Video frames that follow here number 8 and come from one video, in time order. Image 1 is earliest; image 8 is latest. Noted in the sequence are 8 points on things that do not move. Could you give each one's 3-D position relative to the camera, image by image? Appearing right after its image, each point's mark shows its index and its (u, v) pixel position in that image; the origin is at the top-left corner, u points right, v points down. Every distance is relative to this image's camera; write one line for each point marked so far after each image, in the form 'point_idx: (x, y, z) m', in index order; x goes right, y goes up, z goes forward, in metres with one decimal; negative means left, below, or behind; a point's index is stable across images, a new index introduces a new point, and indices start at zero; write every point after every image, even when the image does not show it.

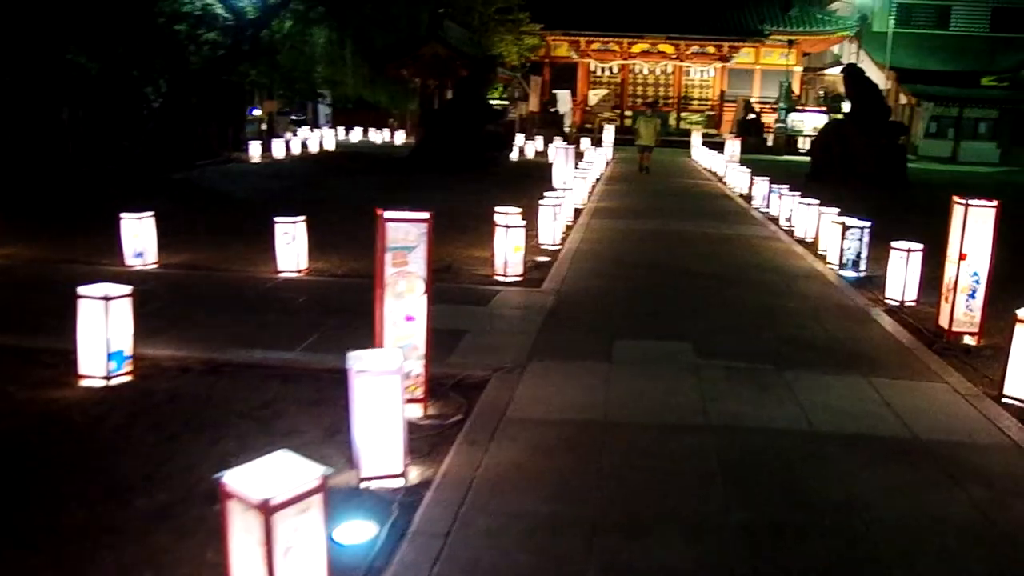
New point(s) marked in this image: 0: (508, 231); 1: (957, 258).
0: (0.0, +0.7, +10.2) m
1: (+4.0, +0.3, +7.8) m
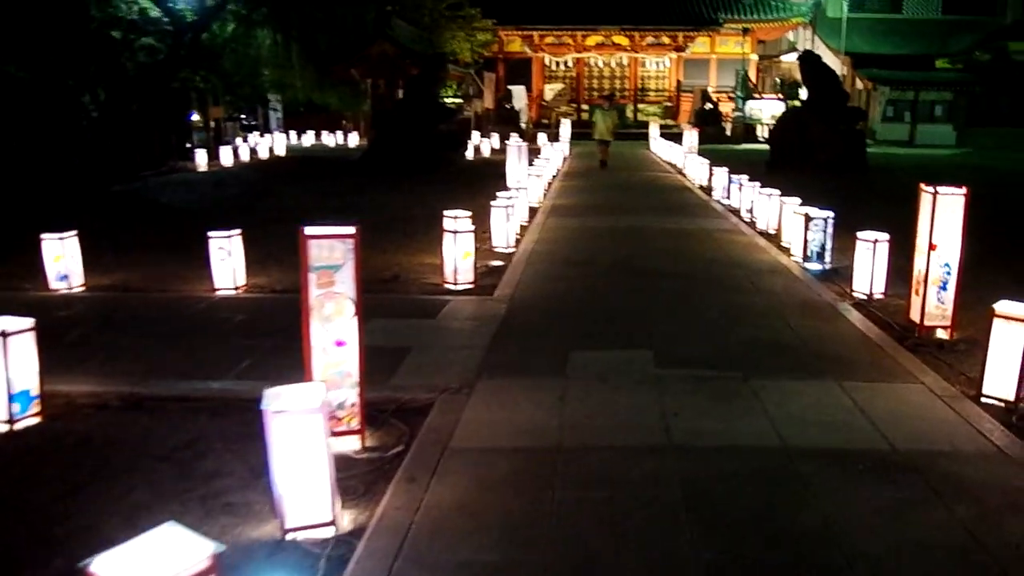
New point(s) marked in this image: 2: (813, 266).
0: (-0.6, +0.6, +9.6) m
1: (+3.5, +0.3, +7.4) m
2: (+3.6, +0.3, +10.4) m
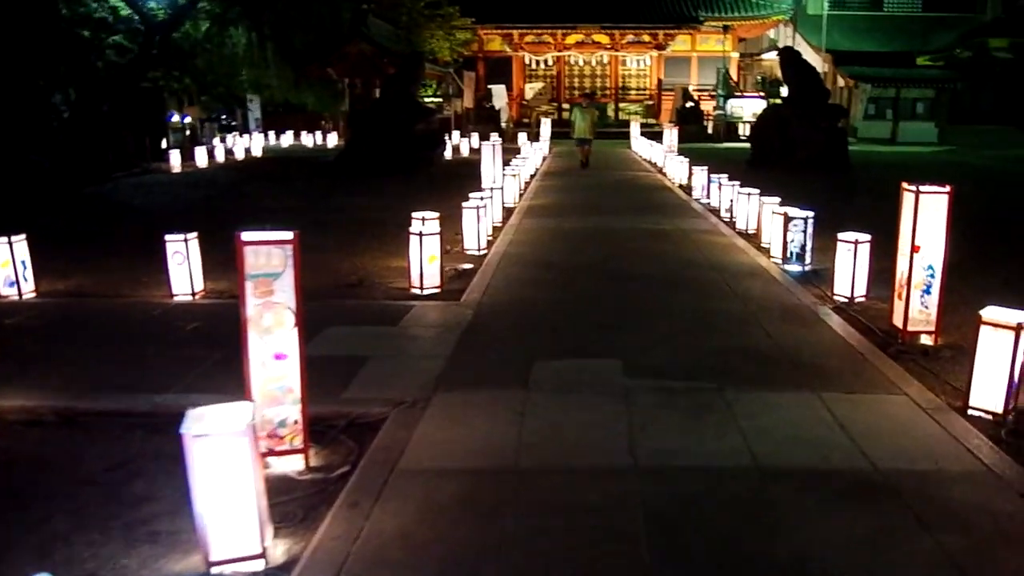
0: (-1.0, +0.5, +9.2) m
1: (+3.2, +0.3, +7.0) m
2: (+3.3, +0.2, +10.1) m
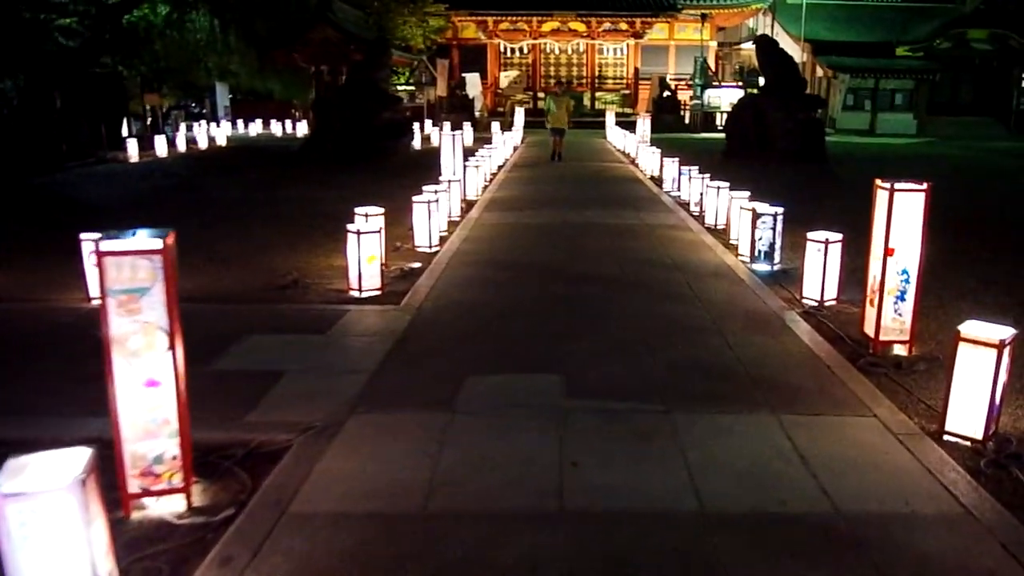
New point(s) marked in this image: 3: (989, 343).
0: (-1.5, +0.5, +8.5) m
1: (+2.7, +0.3, +6.4) m
2: (+2.7, +0.2, +9.5) m
3: (+2.6, -0.3, +4.7) m
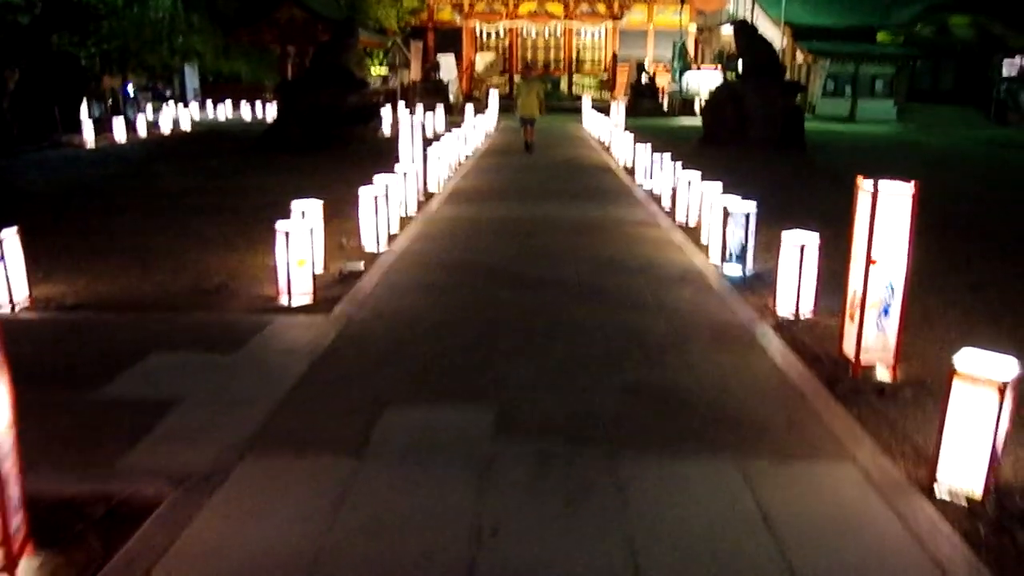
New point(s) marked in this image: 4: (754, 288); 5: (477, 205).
0: (-2.0, +0.4, +7.7) m
1: (+2.3, +0.2, +5.6) m
2: (+2.2, +0.2, +8.7) m
3: (+2.2, -0.4, +3.9) m
4: (+2.3, 0.0, +8.2) m
5: (-0.5, +1.3, +13.1) m
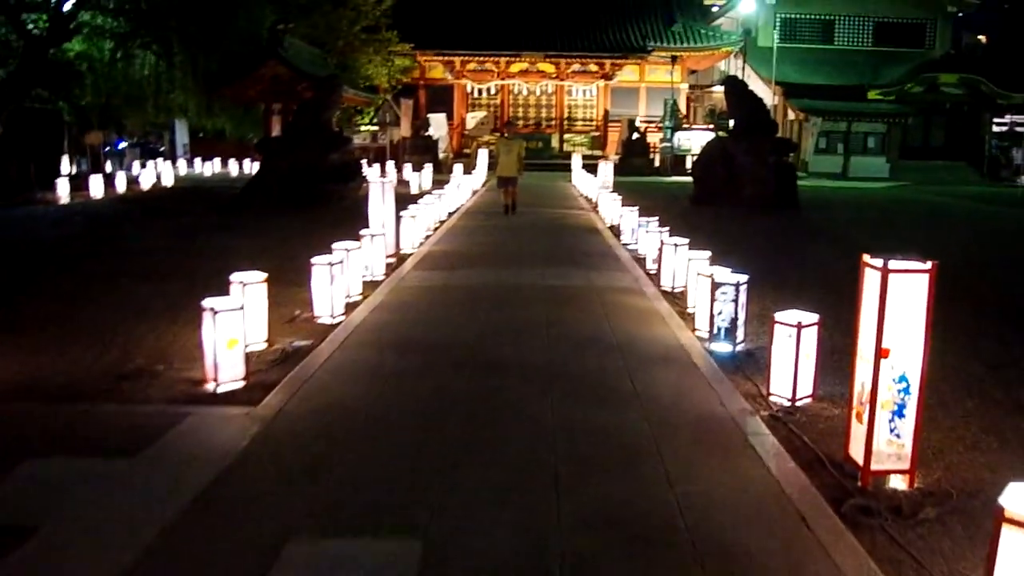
0: (-2.3, -0.2, +6.8) m
1: (+2.0, -0.4, +4.7) m
2: (+1.9, -0.5, +7.8) m
3: (+1.8, -0.8, +3.0) m
4: (+2.0, -0.7, +7.3) m
5: (-0.9, +0.3, +12.3) m
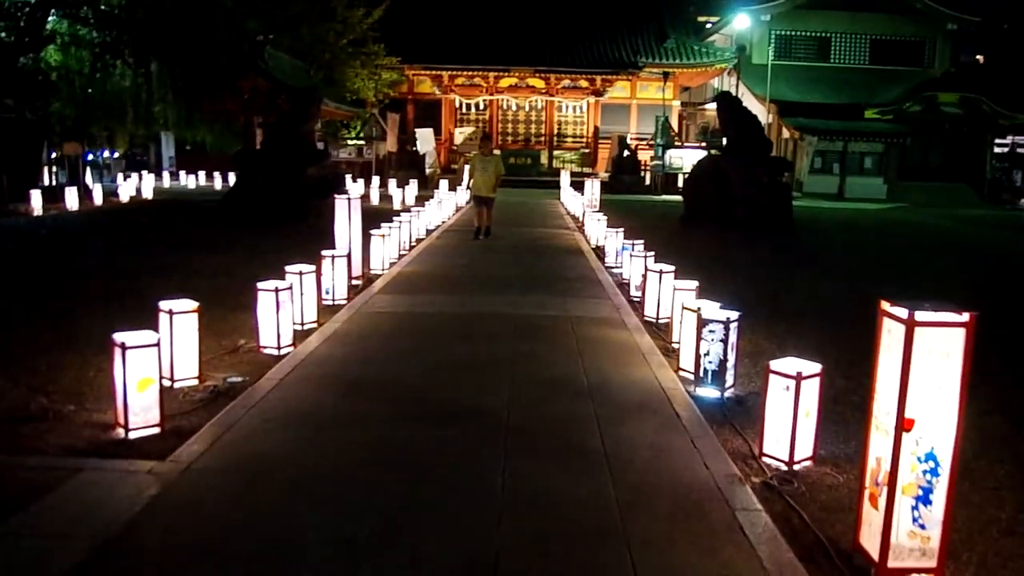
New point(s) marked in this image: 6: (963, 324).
0: (-2.6, -0.4, +5.8) m
1: (+1.7, -0.6, +3.8) m
2: (+1.6, -0.8, +6.8) m
3: (+1.5, -1.0, +2.0) m
4: (+1.6, -1.0, +6.4) m
5: (-1.2, -0.1, +11.3) m
6: (+1.9, -0.2, +3.6) m
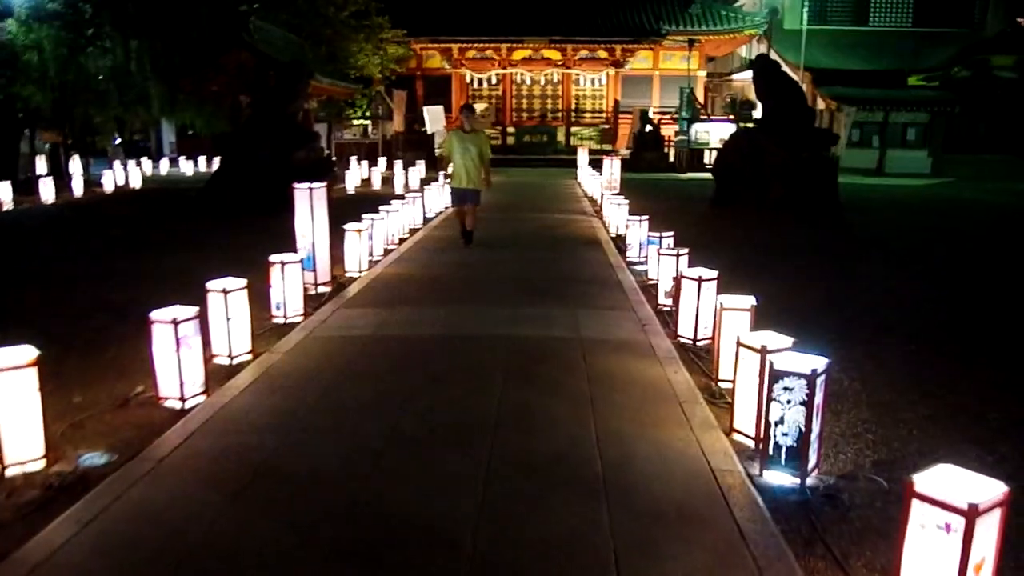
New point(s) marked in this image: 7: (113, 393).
0: (-2.8, -0.7, +3.6) m
1: (+1.4, -0.9, +1.5) m
2: (+1.4, -1.0, +4.6) m
3: (+1.3, -1.3, -0.3) m
4: (+1.5, -1.2, +4.1) m
5: (-1.2, -0.2, +9.1) m
6: (+1.7, -0.4, +1.3) m
7: (-3.0, -0.8, +6.7) m
